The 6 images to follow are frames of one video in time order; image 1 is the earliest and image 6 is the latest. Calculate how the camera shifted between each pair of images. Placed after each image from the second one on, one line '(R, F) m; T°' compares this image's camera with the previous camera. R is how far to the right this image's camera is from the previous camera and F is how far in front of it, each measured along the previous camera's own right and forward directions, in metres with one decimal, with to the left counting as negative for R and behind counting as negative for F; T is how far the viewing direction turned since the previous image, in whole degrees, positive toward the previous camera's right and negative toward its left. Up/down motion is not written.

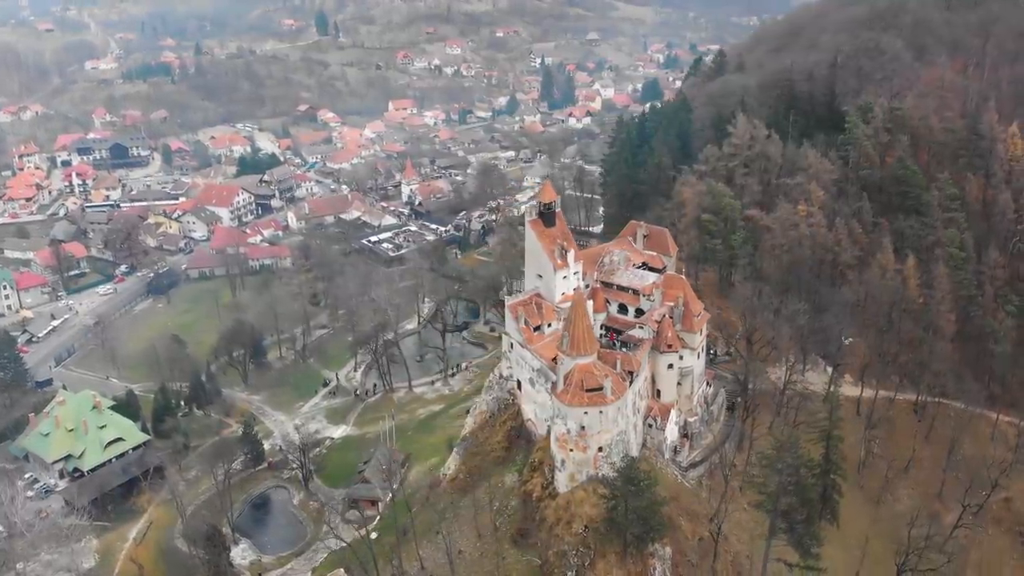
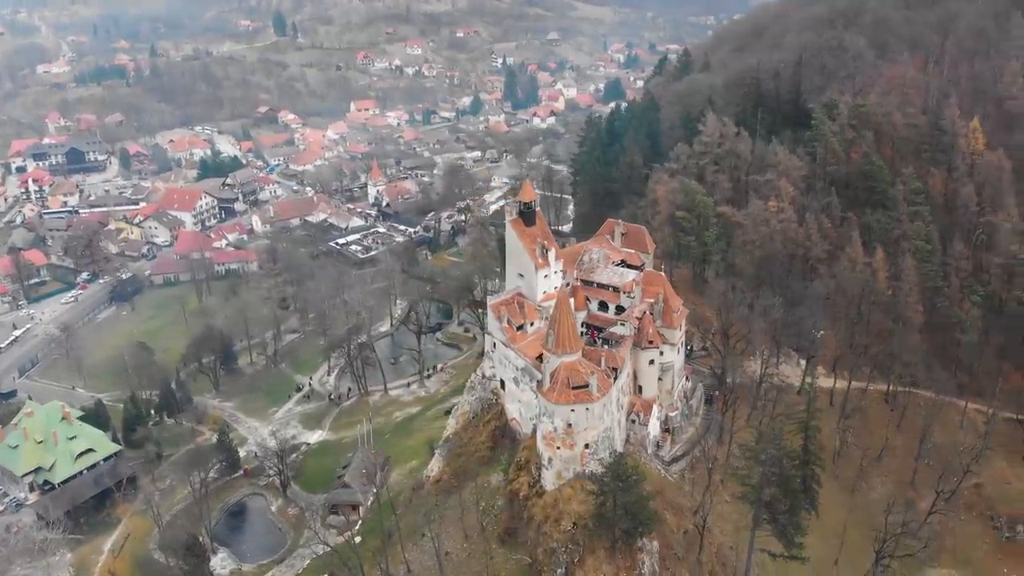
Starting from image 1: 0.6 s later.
(-0.8, 0.0) m; +3°
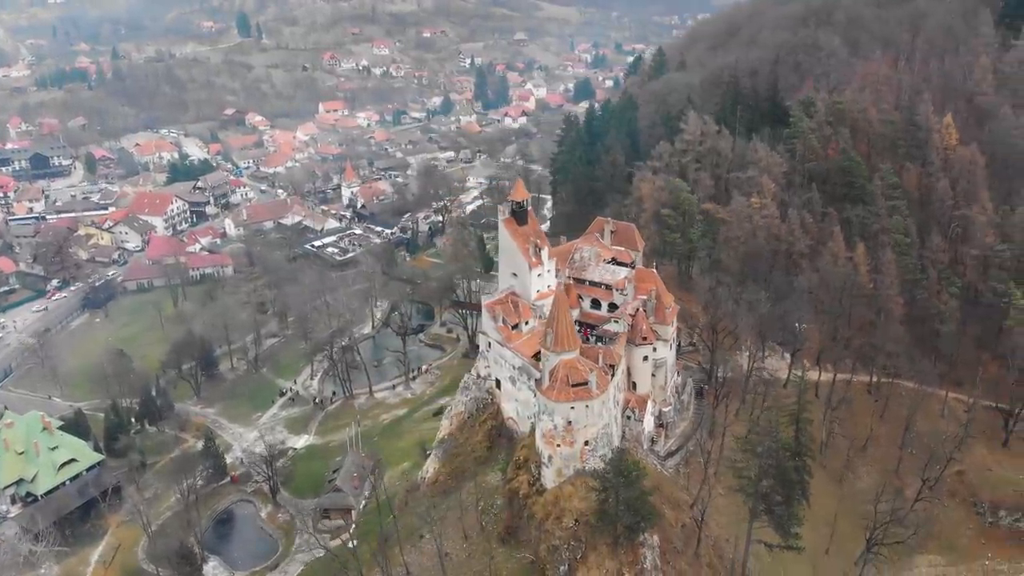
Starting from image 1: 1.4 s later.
(-1.1, 0.0) m; +2°
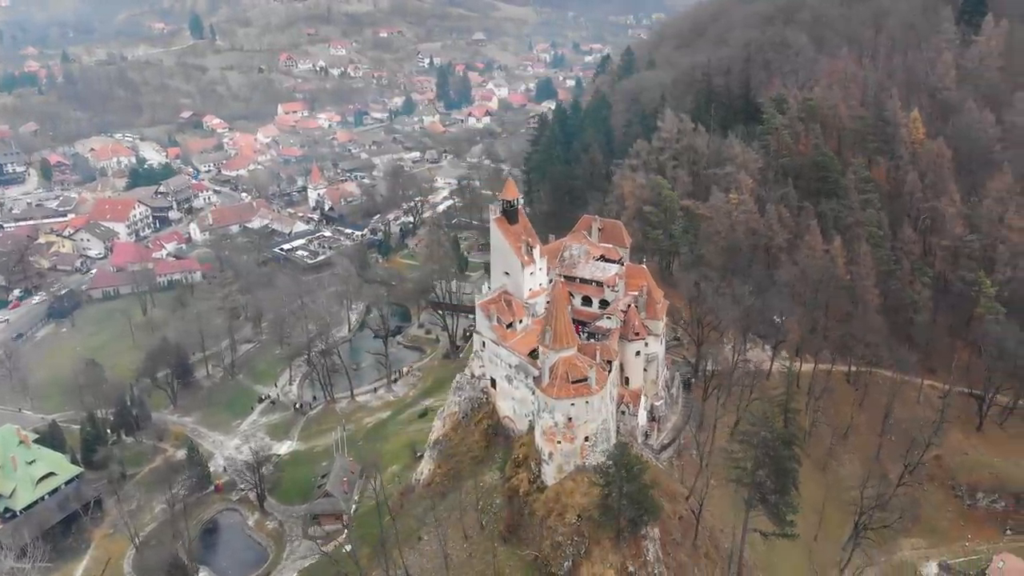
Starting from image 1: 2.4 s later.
(-1.5, 0.0) m; +3°
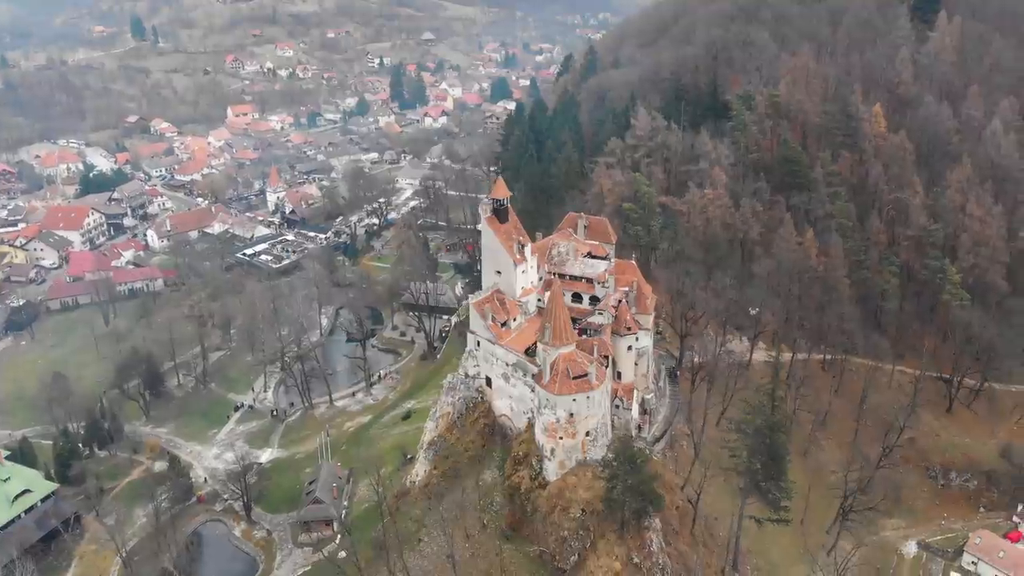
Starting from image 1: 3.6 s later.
(-1.8, -0.1) m; +3°
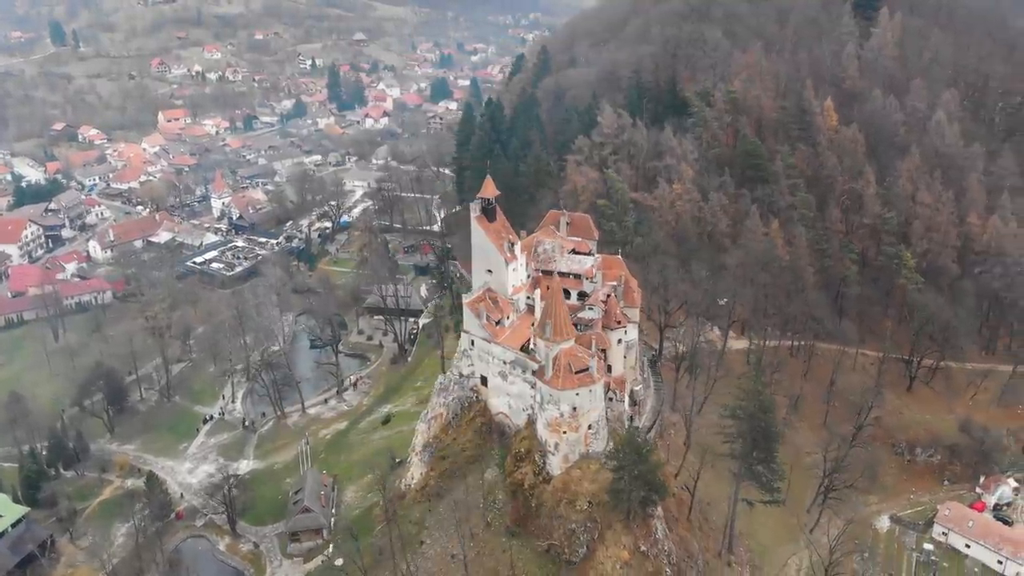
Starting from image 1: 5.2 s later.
(-2.4, -0.2) m; +4°
